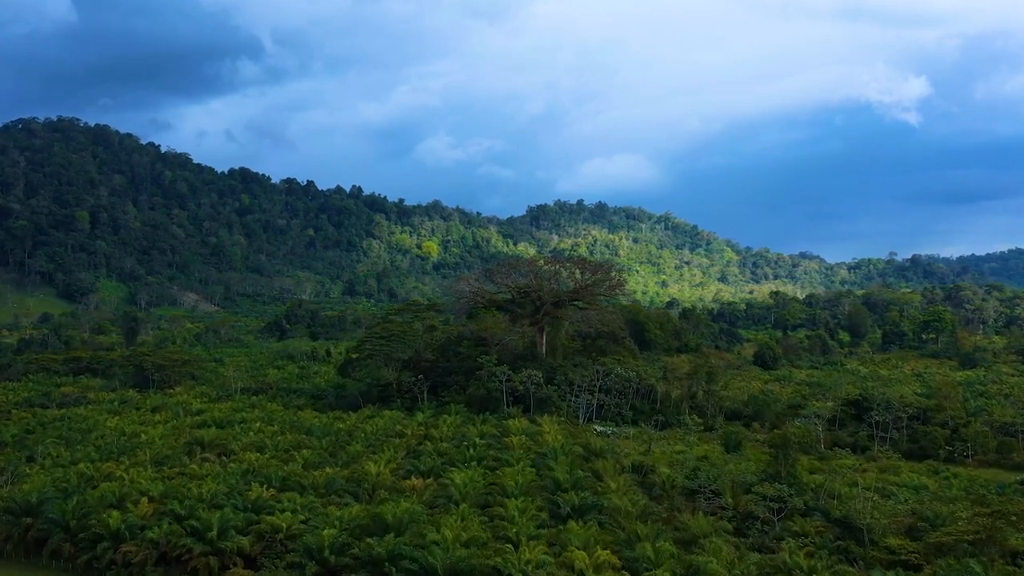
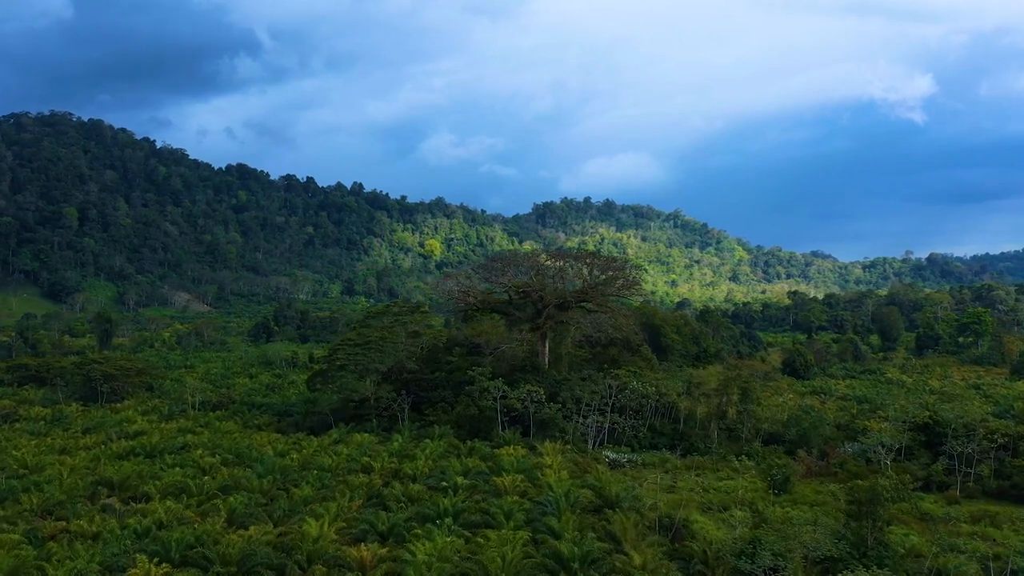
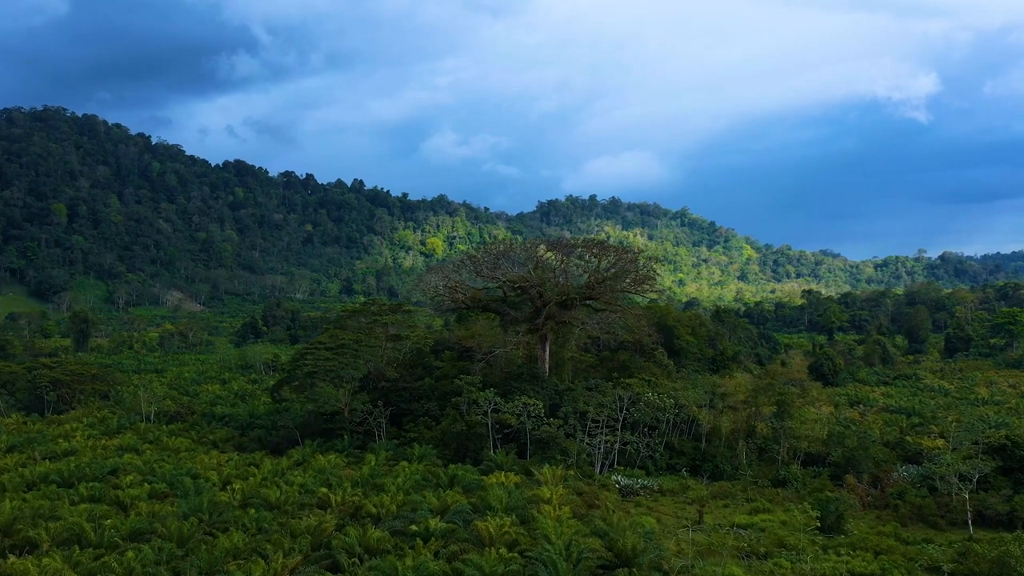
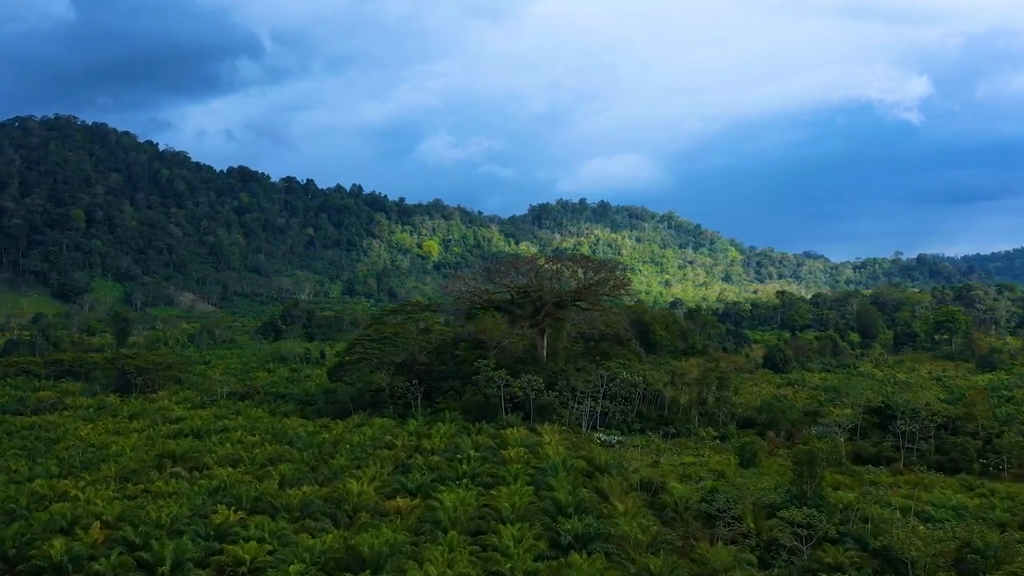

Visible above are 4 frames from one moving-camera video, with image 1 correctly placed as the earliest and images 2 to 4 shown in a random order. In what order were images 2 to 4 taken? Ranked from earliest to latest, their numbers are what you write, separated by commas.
4, 2, 3
